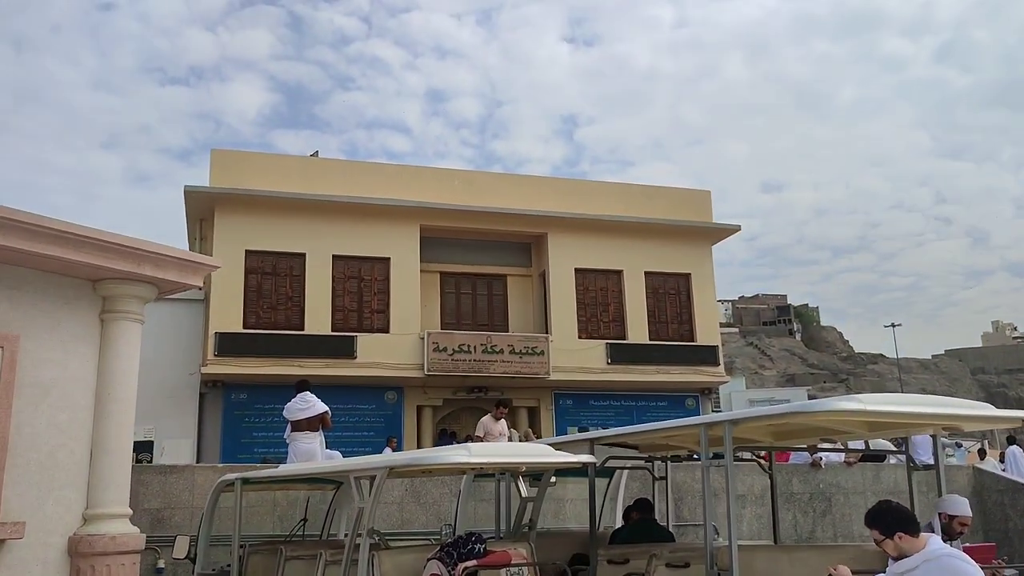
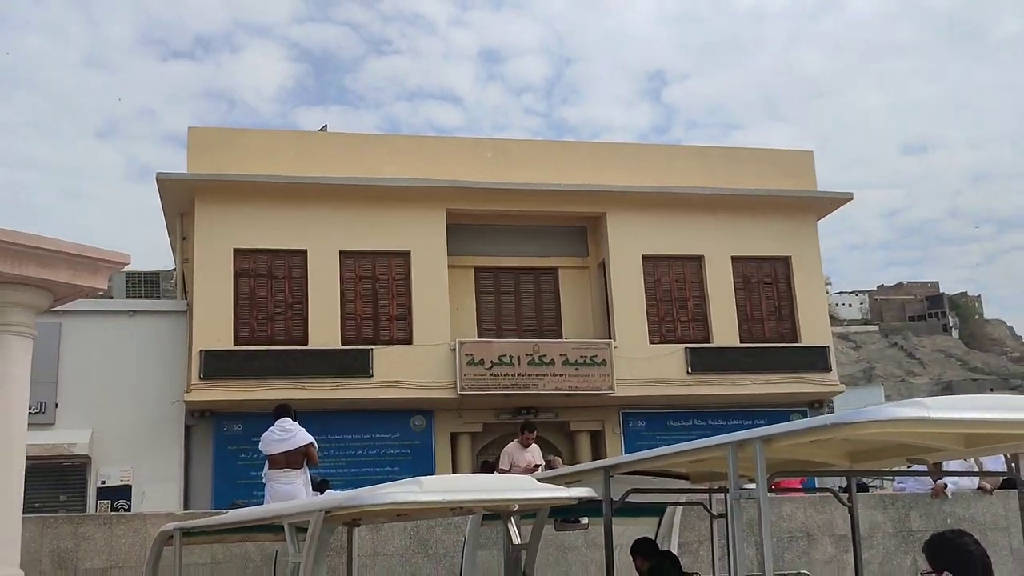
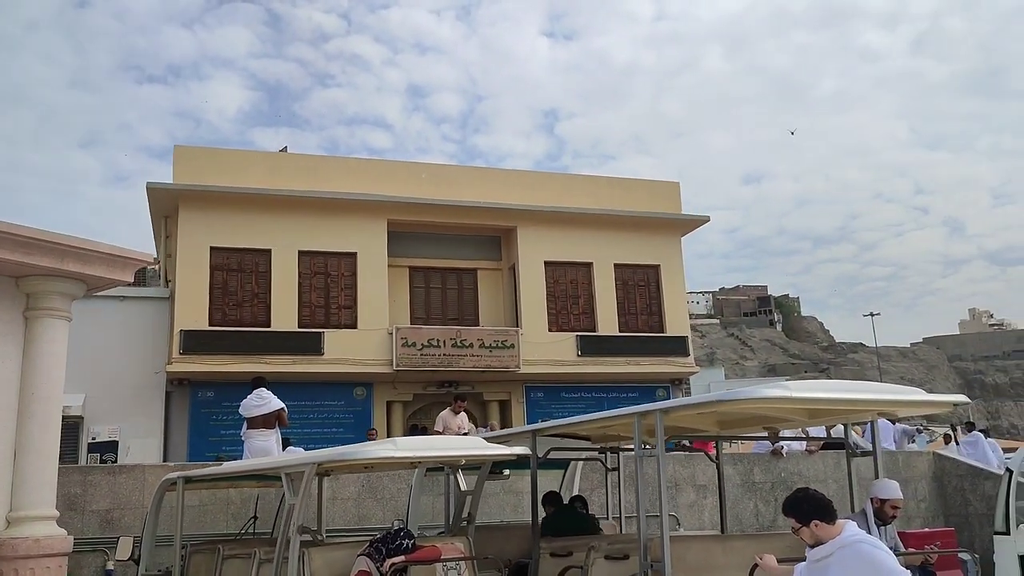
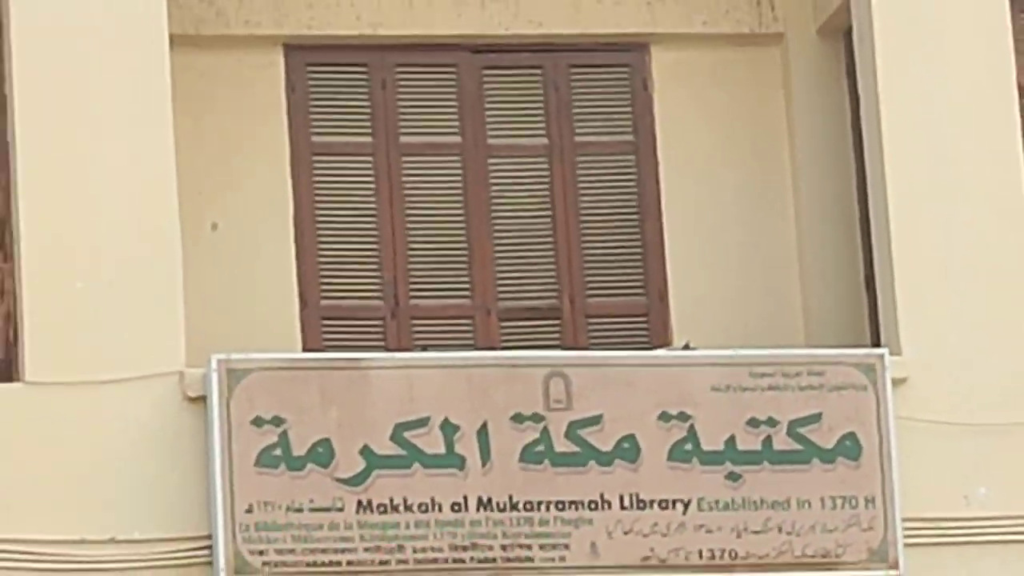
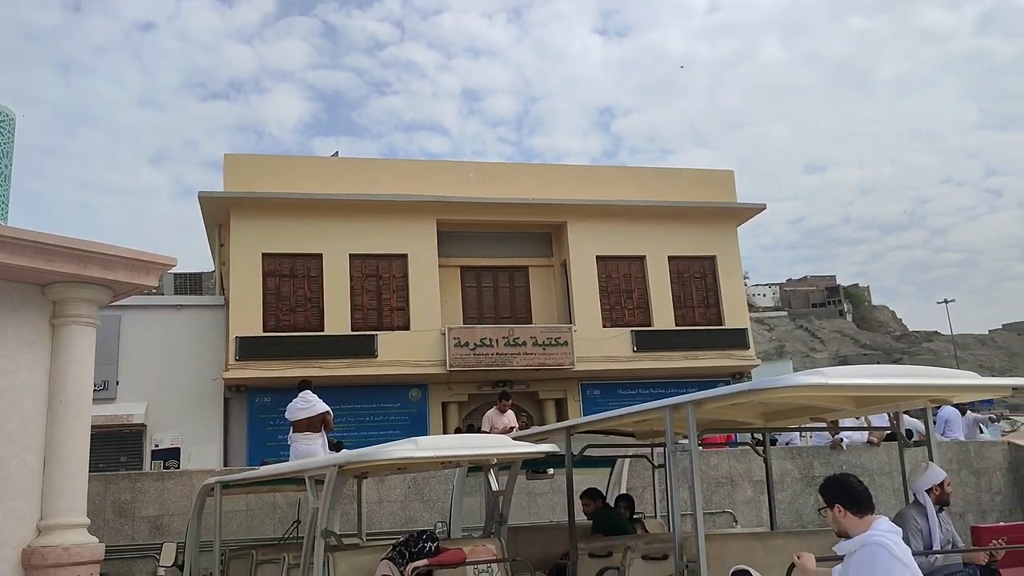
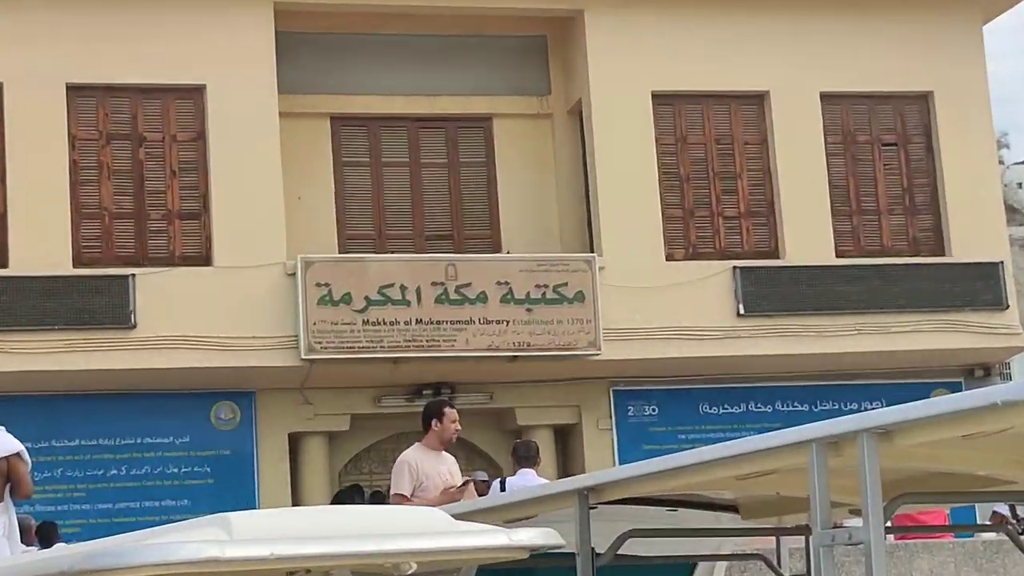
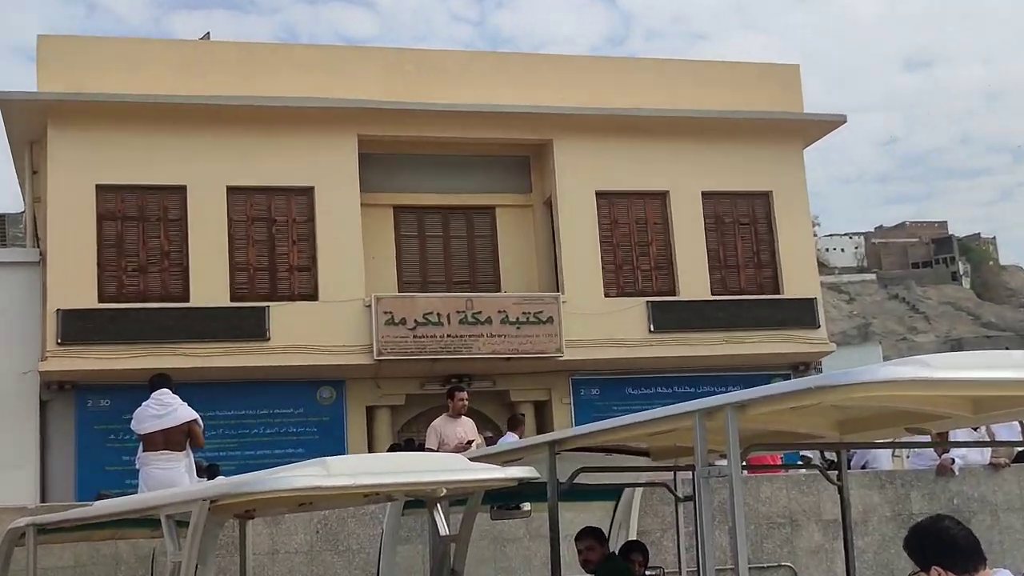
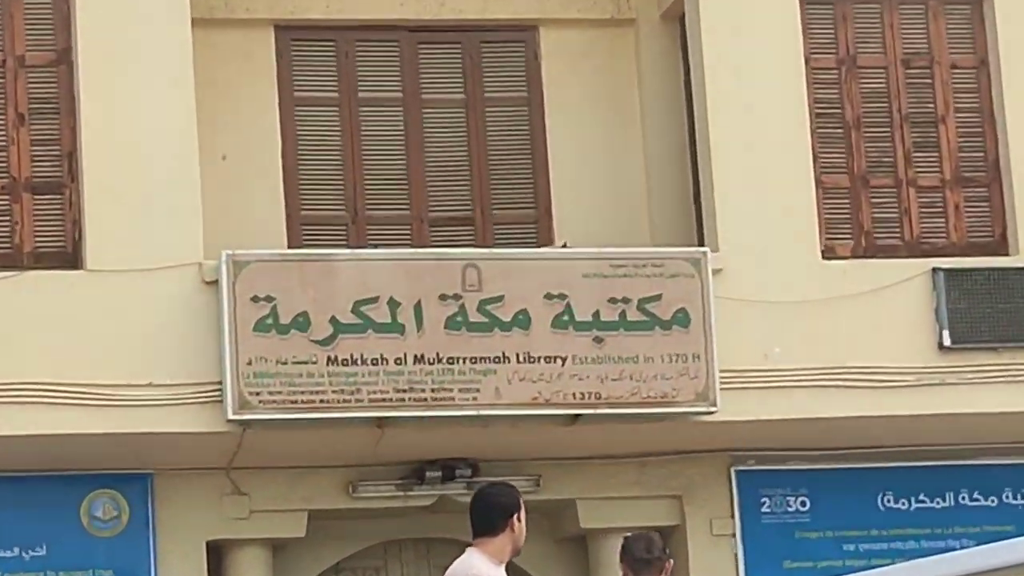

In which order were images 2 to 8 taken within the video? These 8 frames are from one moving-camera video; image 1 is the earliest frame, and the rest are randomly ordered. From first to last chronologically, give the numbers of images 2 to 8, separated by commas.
3, 2, 5, 7, 6, 8, 4
